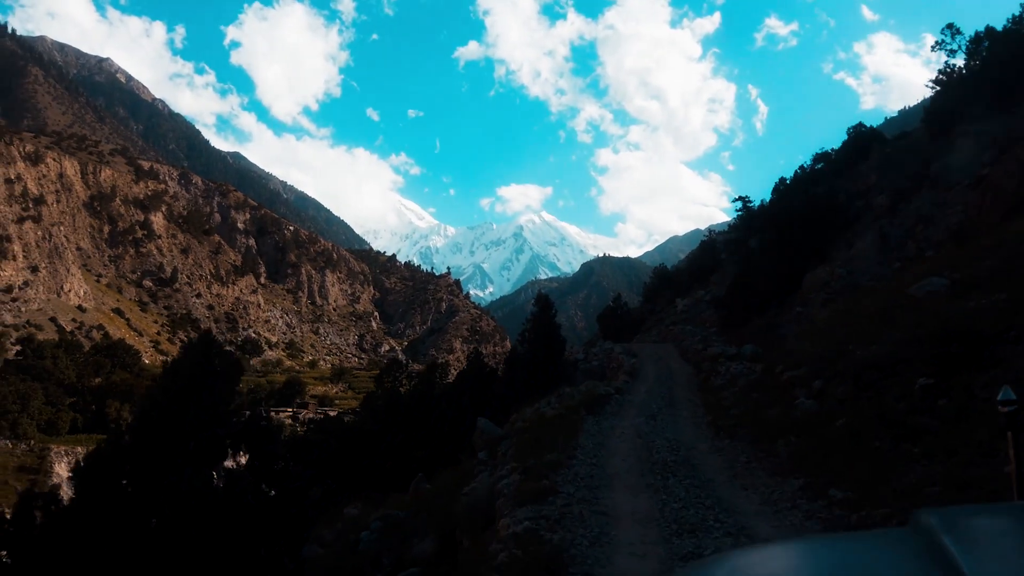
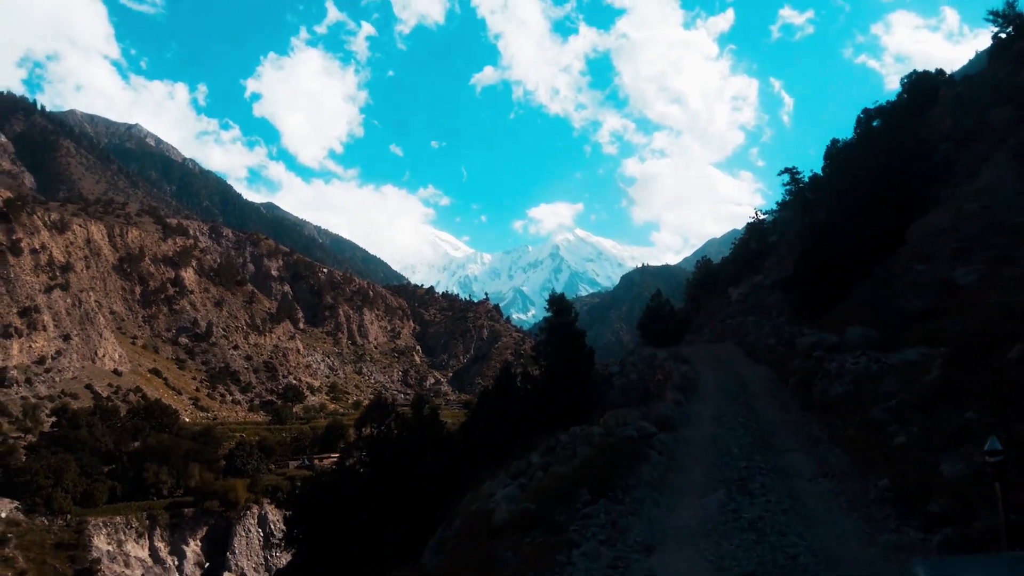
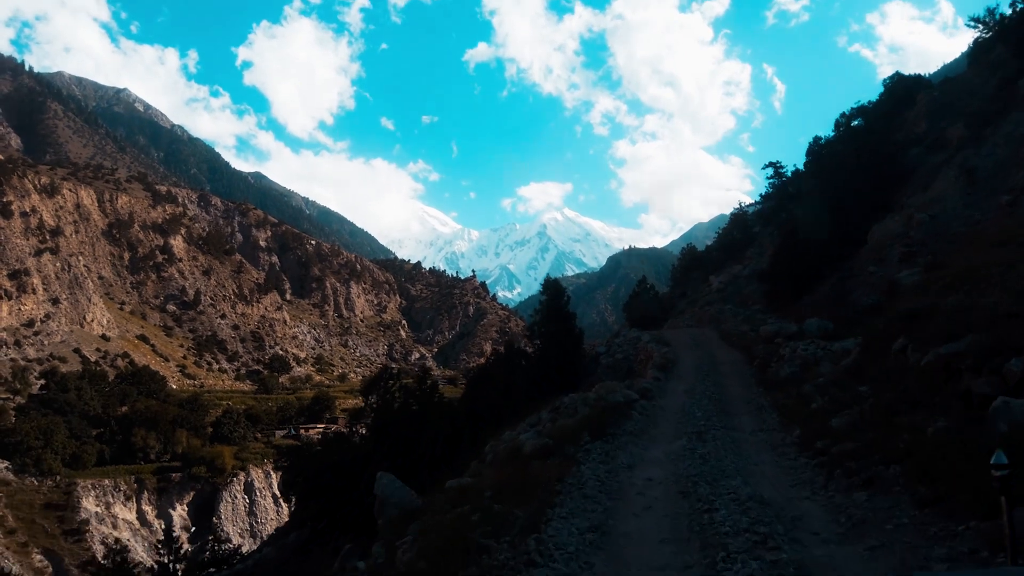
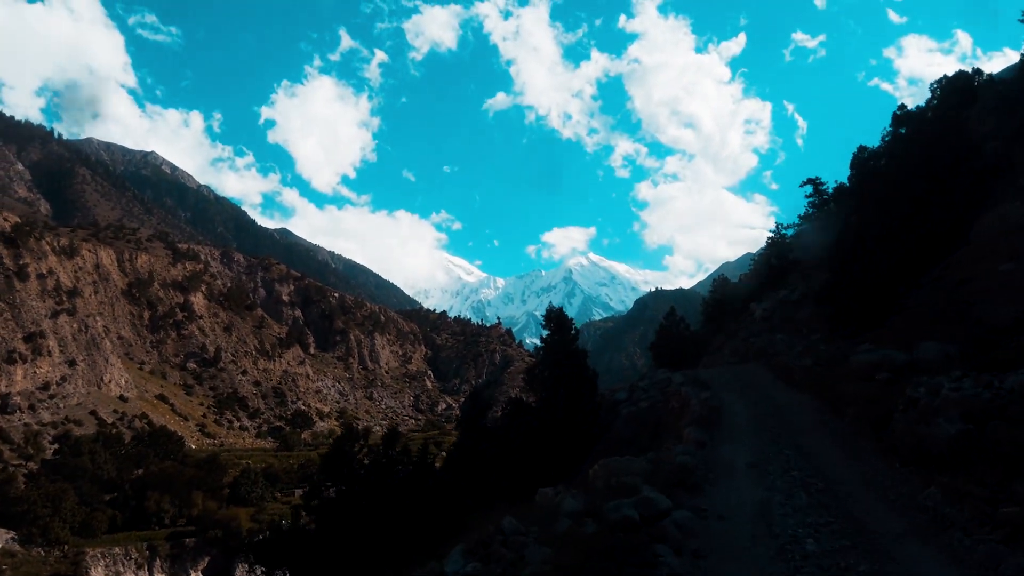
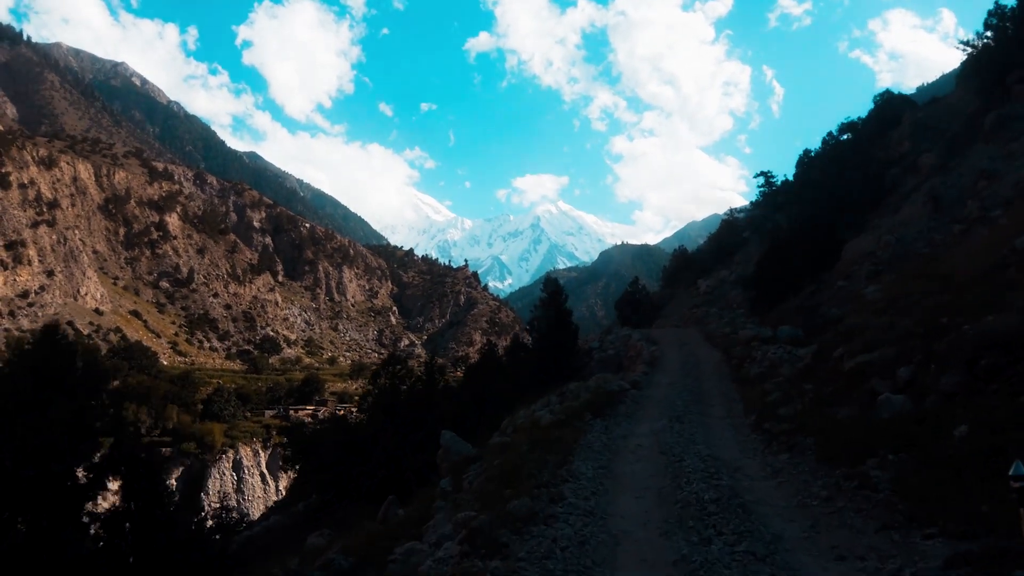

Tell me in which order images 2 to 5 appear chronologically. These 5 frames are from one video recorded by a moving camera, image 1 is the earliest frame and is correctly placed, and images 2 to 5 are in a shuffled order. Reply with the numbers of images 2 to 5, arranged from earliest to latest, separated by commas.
5, 3, 2, 4
